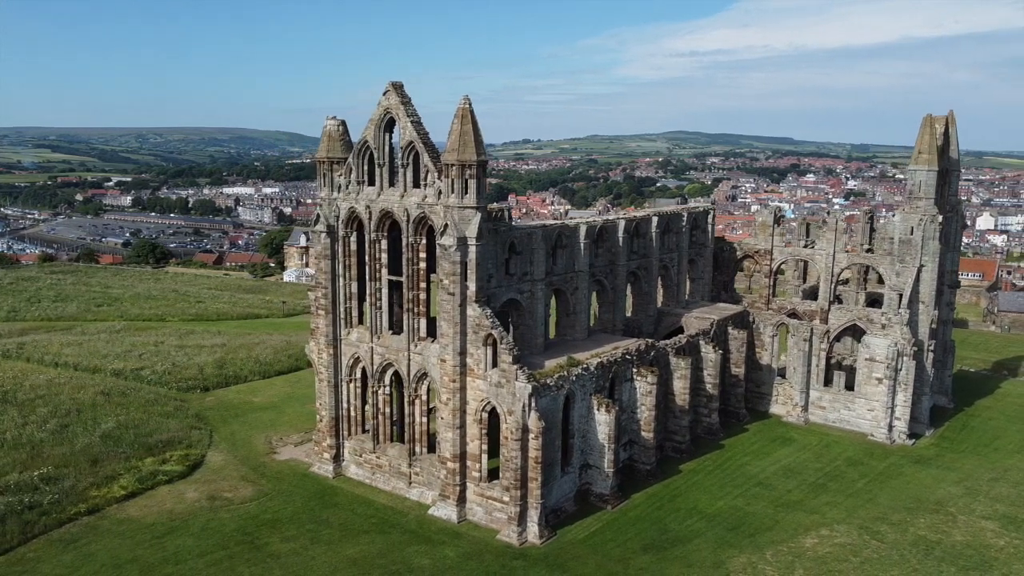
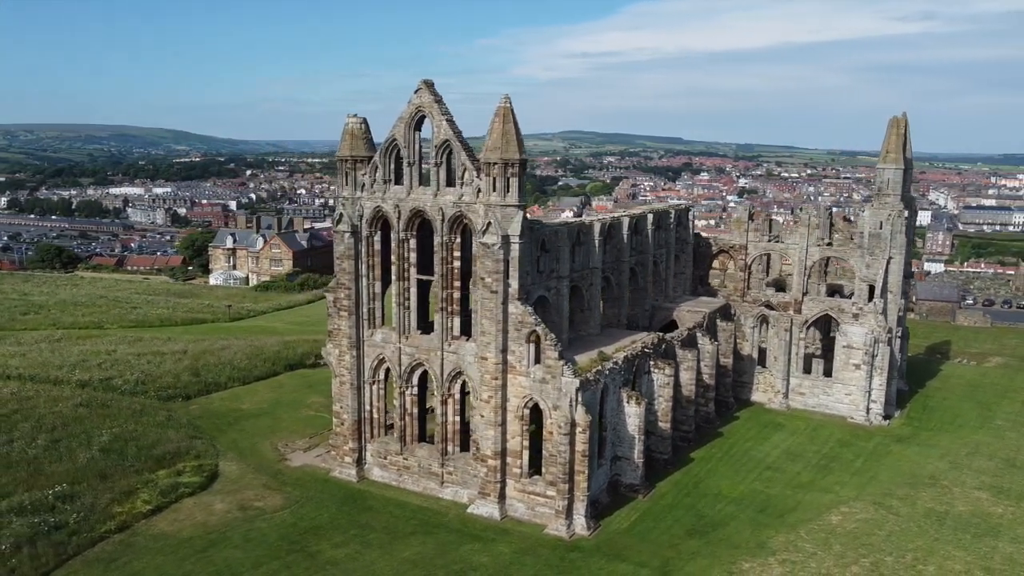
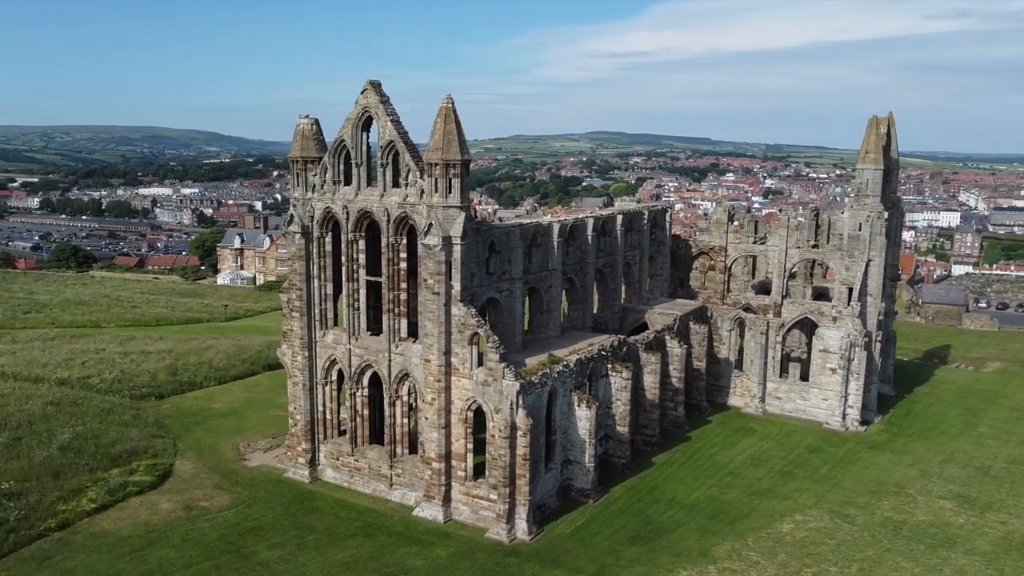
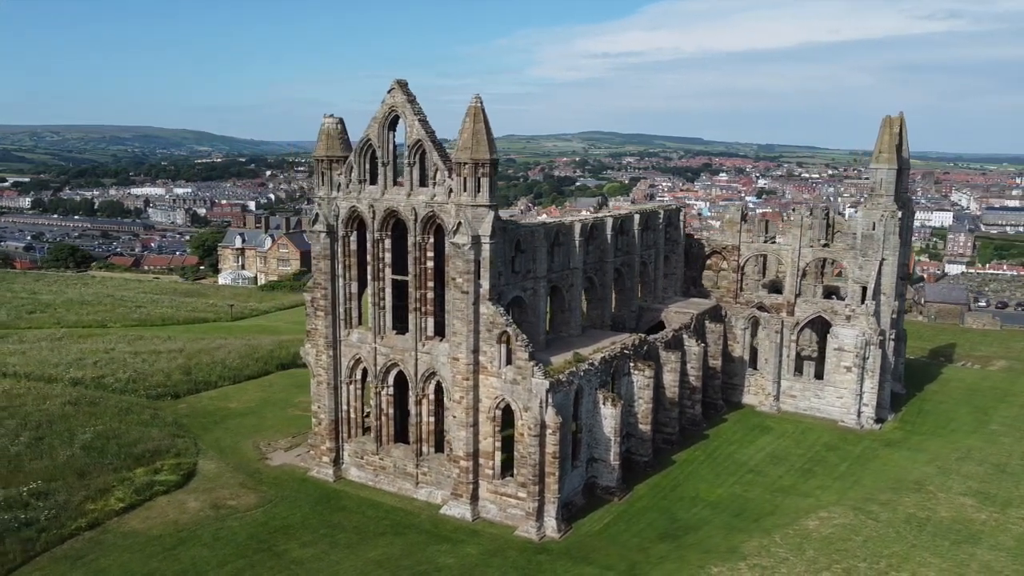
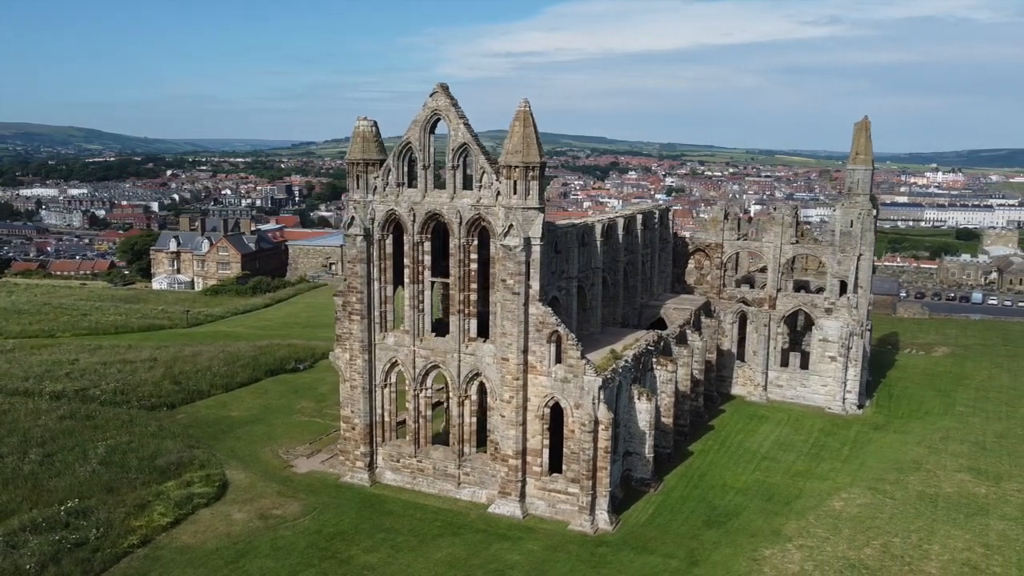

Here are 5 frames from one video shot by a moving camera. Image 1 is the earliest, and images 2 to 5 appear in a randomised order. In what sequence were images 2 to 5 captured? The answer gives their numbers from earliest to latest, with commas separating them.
3, 4, 2, 5
